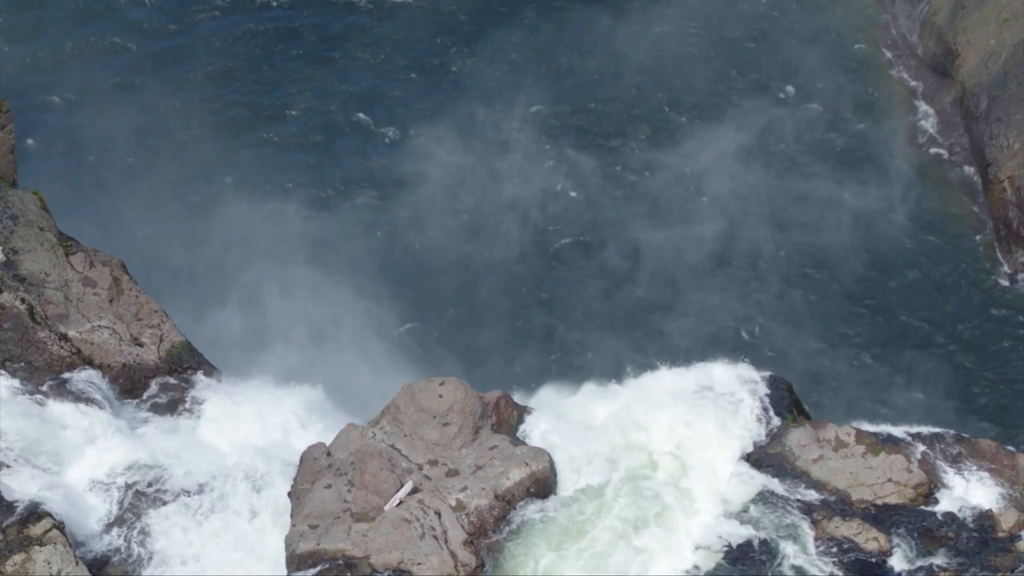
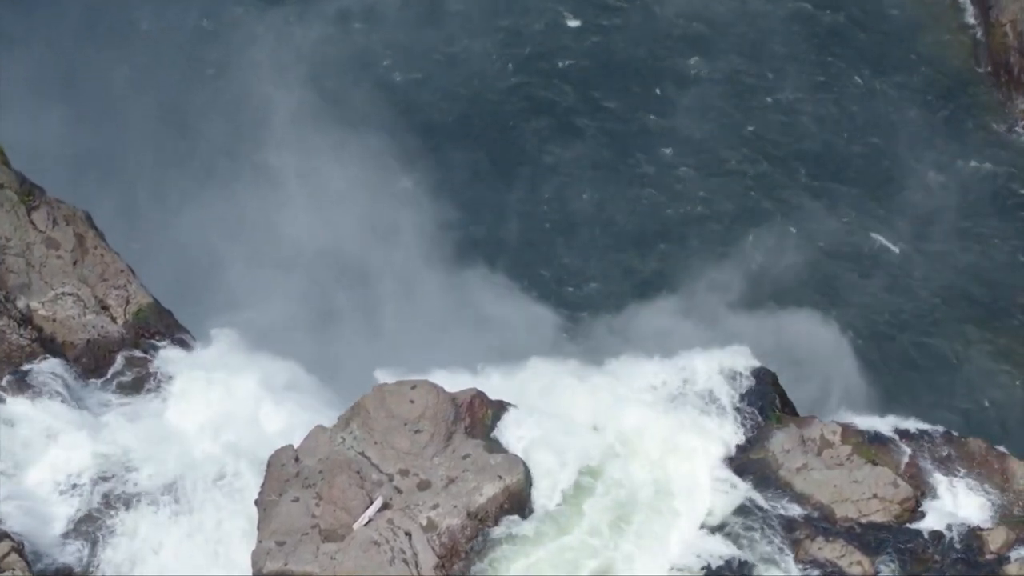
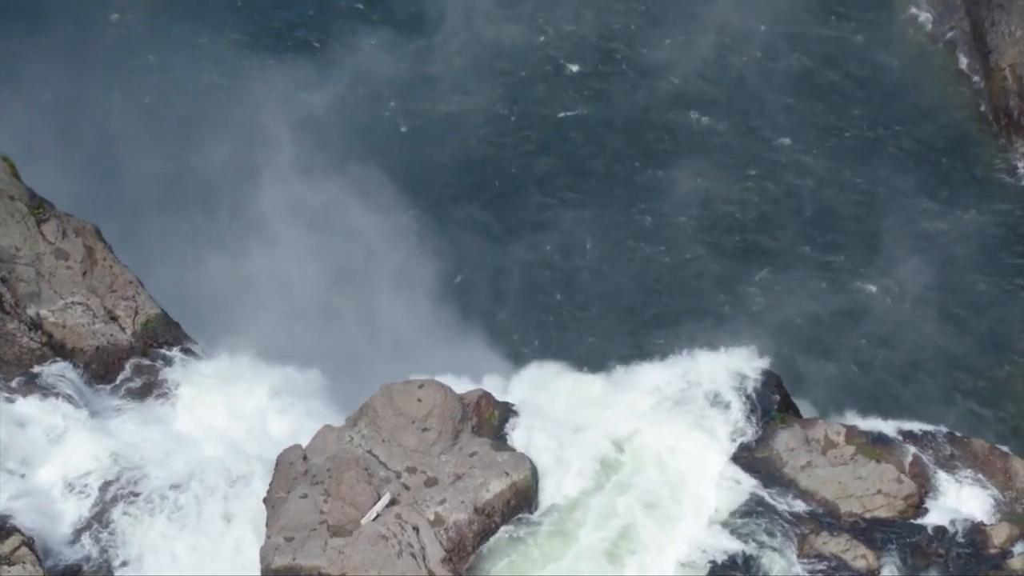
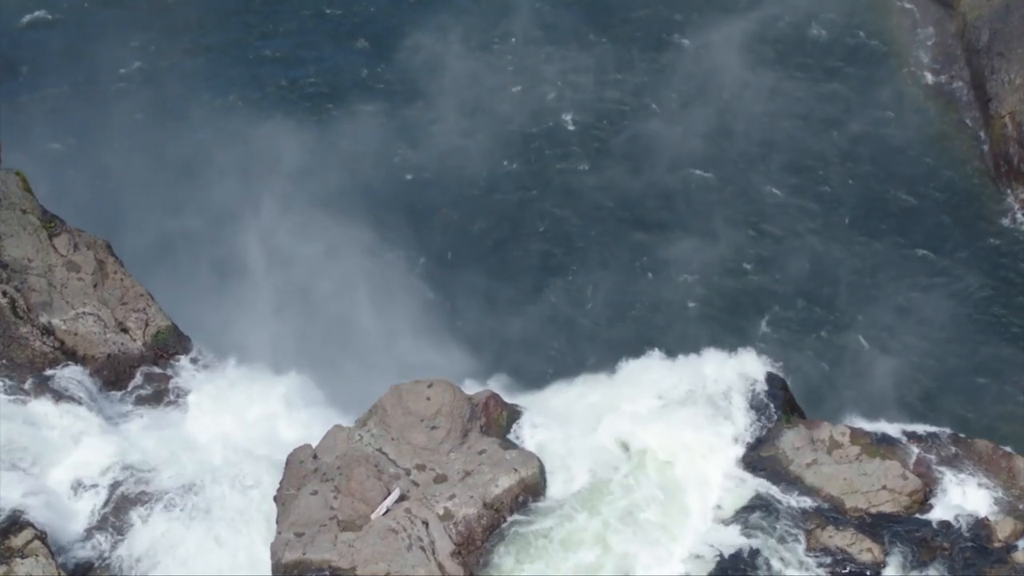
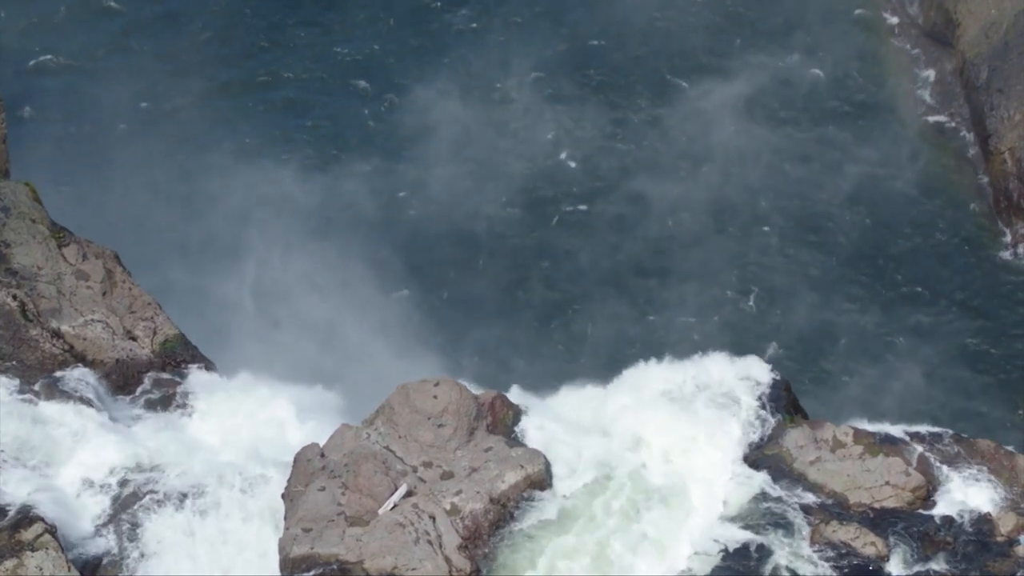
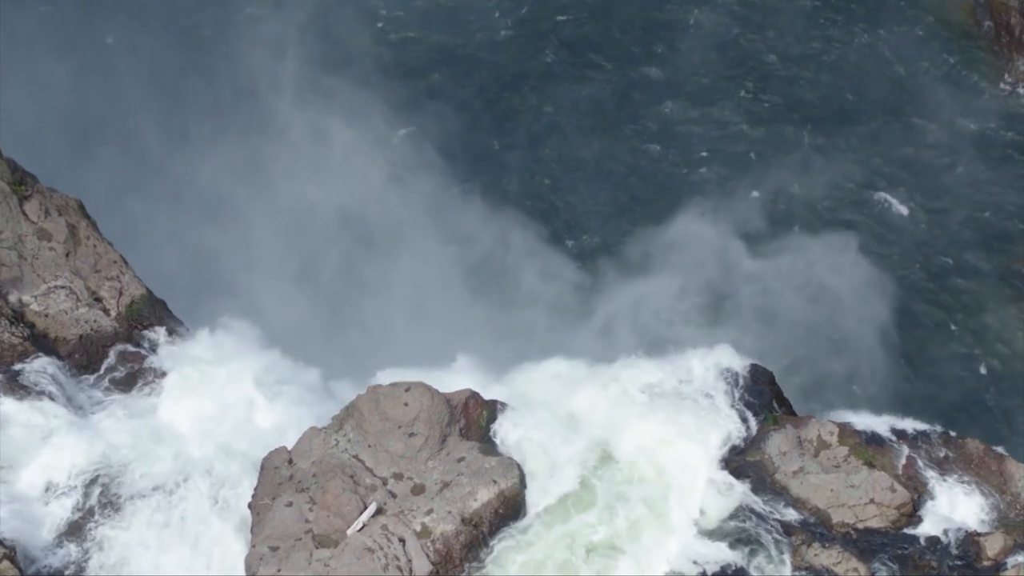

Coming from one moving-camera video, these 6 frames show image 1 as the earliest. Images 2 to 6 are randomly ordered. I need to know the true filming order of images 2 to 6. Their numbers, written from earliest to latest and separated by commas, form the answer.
5, 4, 3, 2, 6
